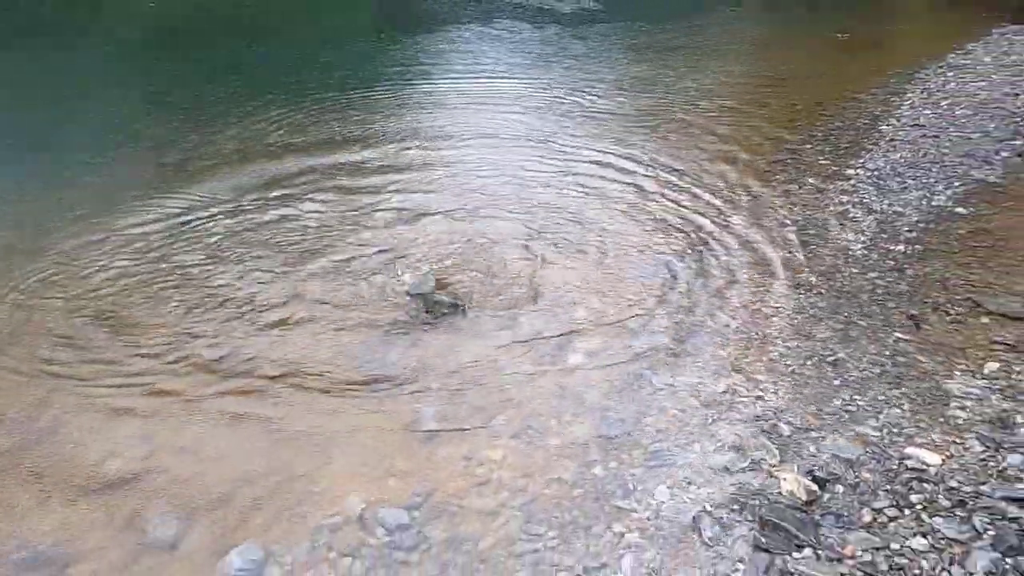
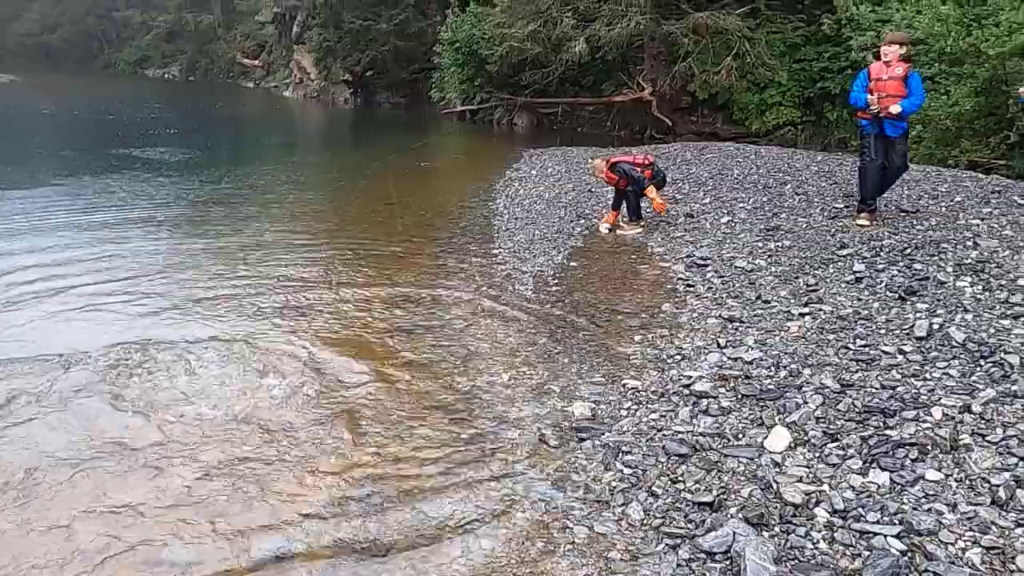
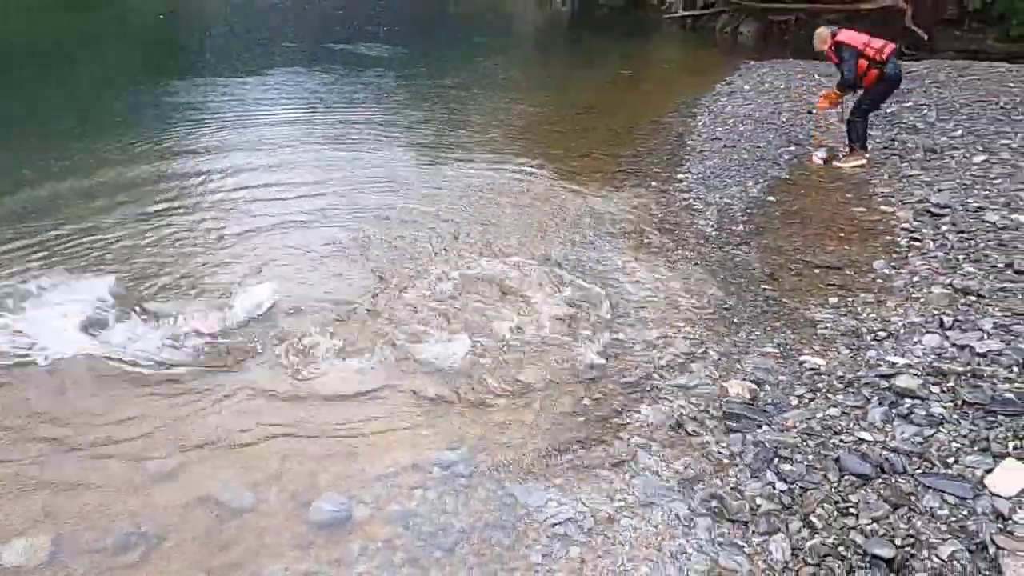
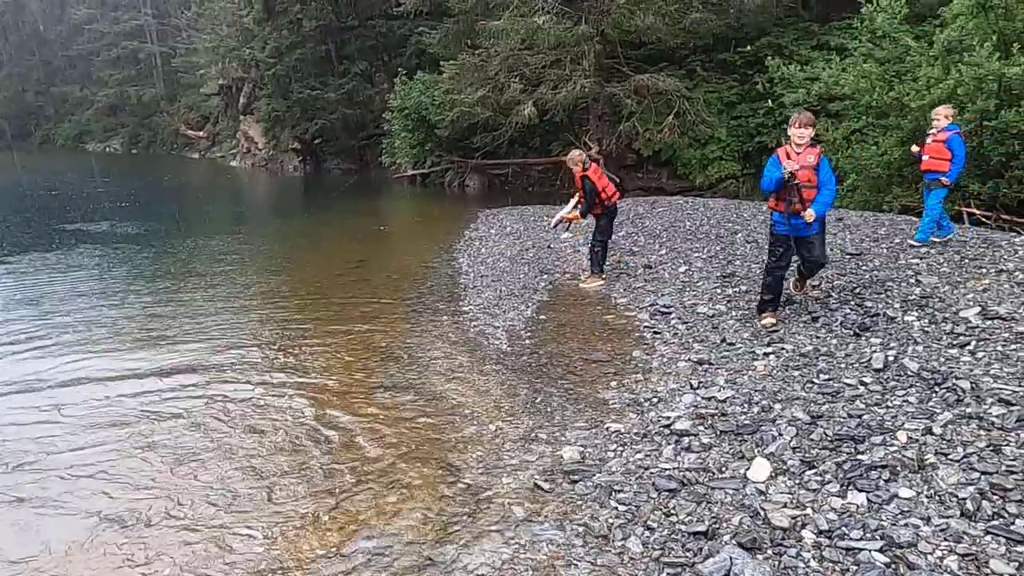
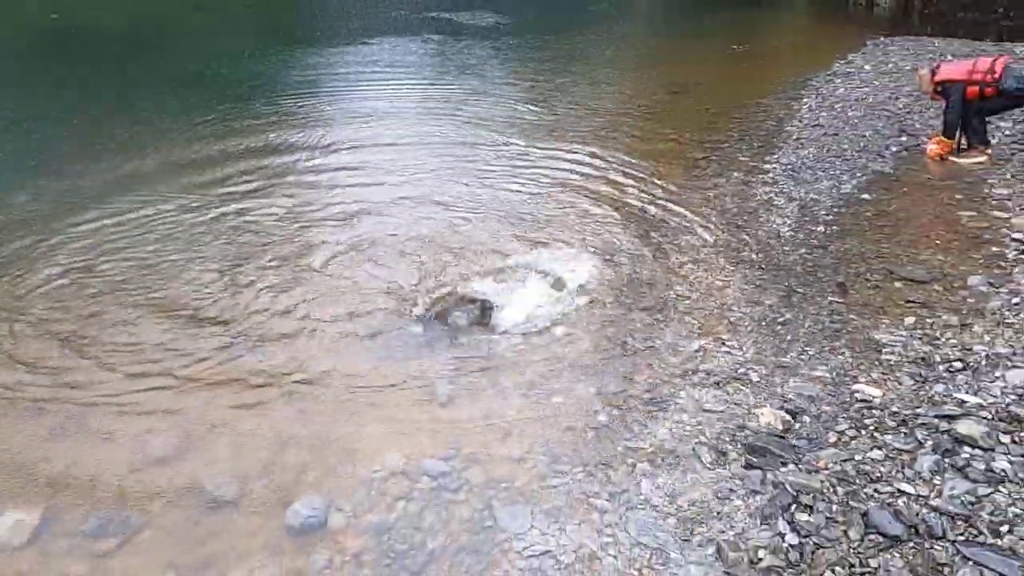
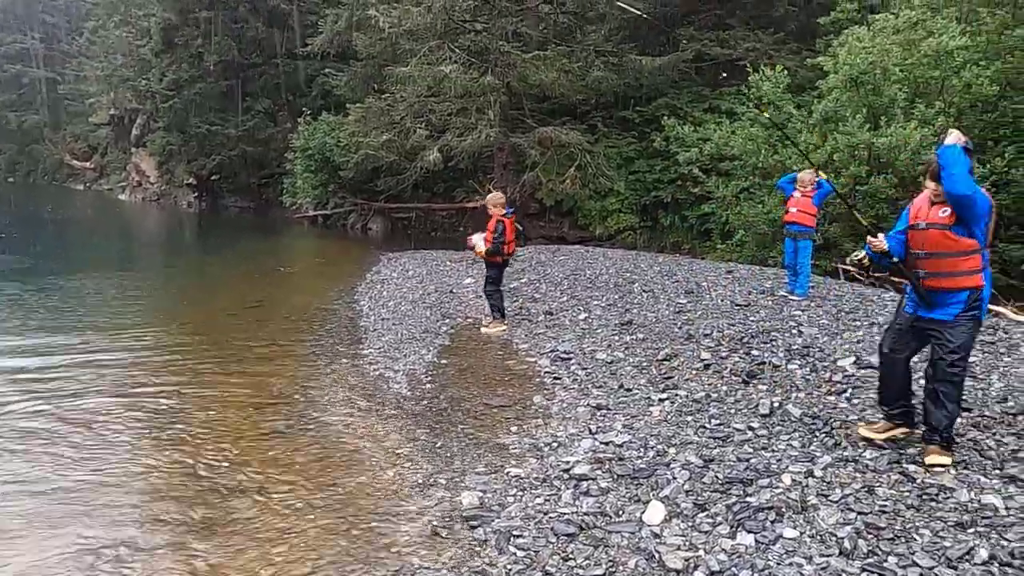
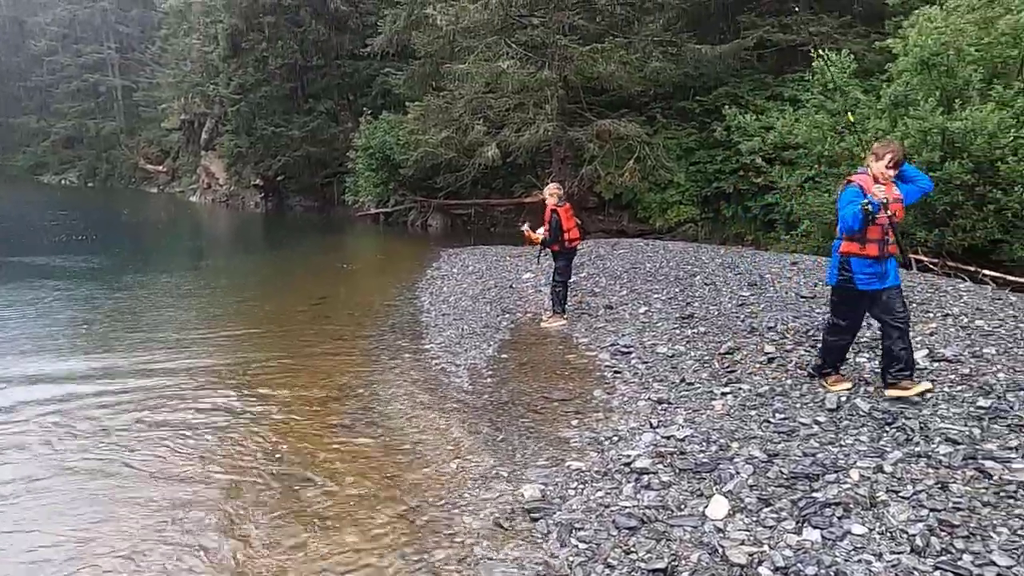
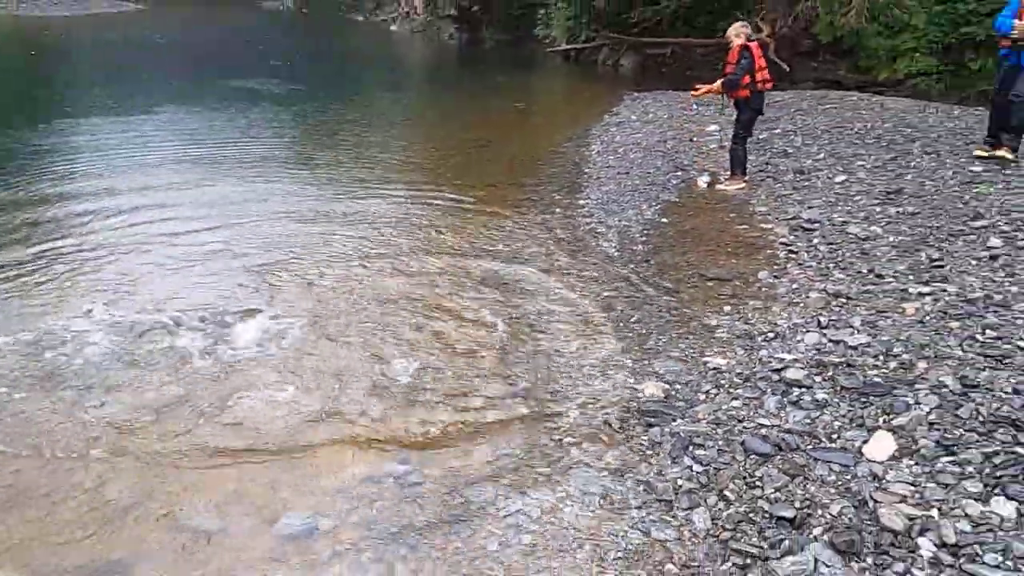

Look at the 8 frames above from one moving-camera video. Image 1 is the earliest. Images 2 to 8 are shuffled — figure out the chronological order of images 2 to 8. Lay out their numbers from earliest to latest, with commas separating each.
5, 3, 8, 2, 4, 7, 6
